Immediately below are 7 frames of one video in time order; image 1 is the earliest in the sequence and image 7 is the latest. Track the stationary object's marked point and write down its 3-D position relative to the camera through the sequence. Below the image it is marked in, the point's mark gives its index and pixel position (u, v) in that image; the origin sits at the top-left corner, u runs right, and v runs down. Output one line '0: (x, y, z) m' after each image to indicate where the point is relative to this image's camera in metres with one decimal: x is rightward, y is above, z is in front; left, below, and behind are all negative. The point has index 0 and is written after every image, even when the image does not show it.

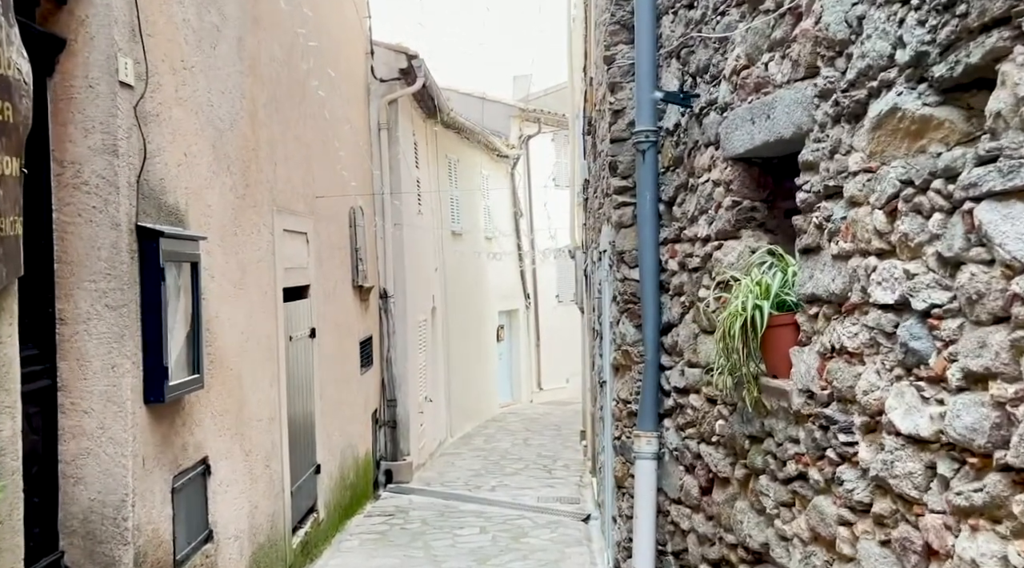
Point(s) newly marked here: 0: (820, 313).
0: (+0.8, -0.1, +2.7) m
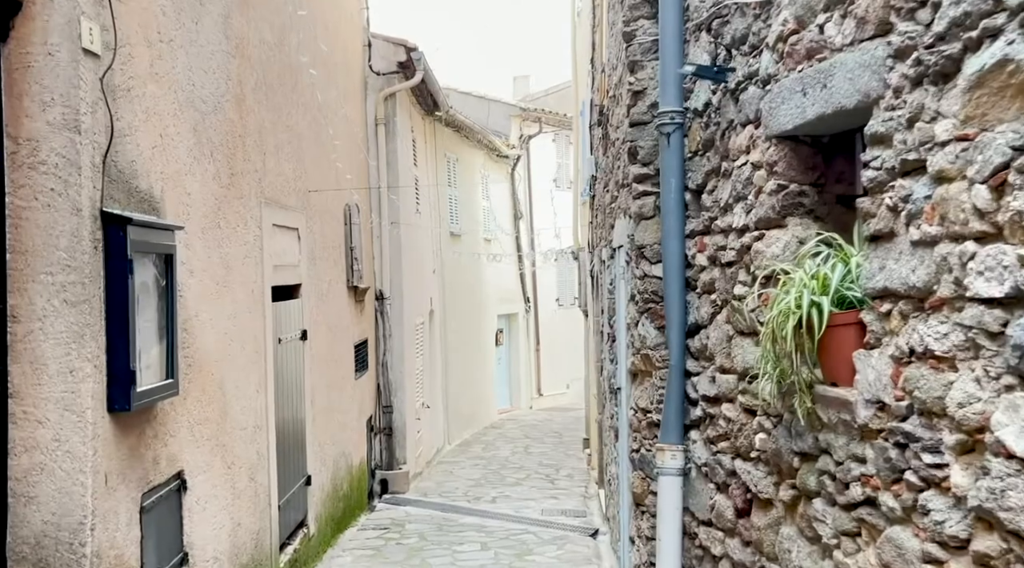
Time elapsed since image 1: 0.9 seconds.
0: (+0.9, -0.1, +2.3) m
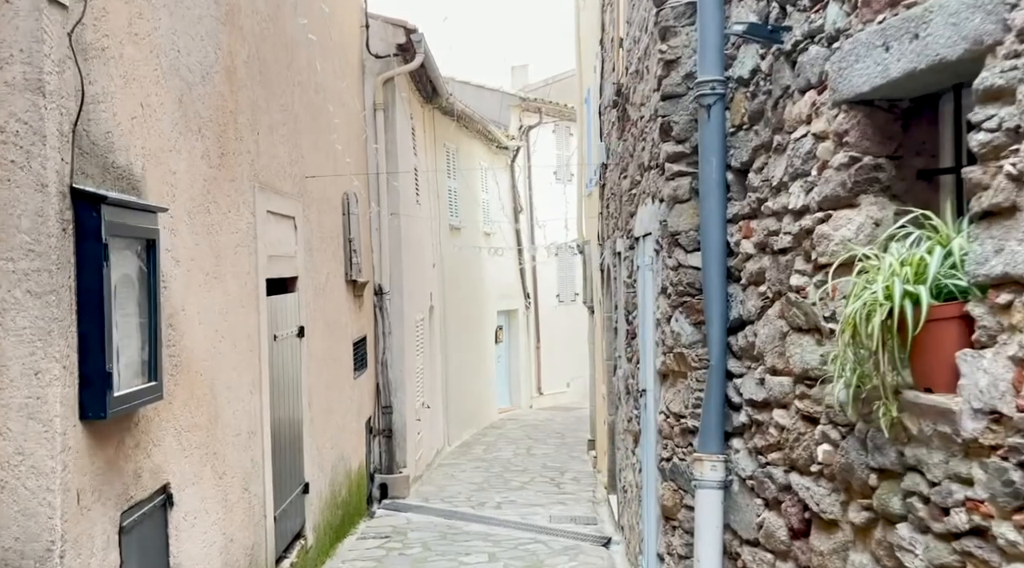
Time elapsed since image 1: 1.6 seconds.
0: (+1.0, 0.0, +1.9) m
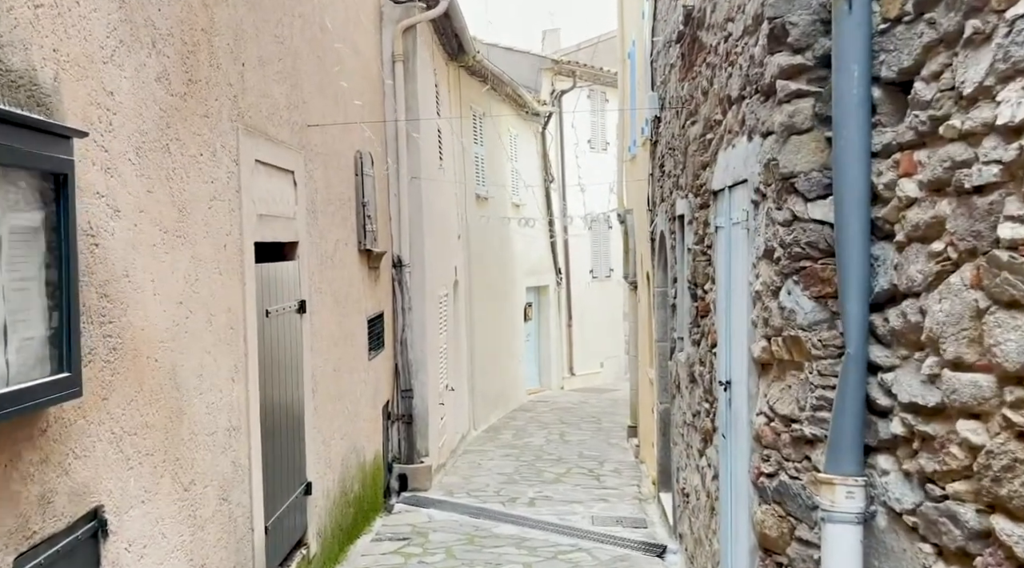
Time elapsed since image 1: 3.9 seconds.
0: (+1.1, 0.0, +0.9) m
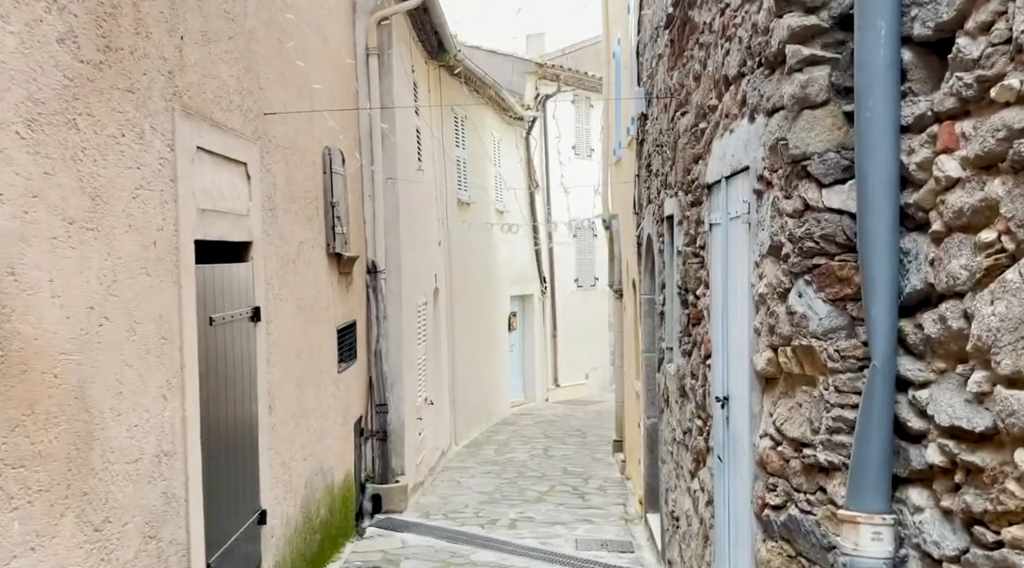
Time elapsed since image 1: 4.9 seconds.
0: (+1.0, +0.1, +0.5) m
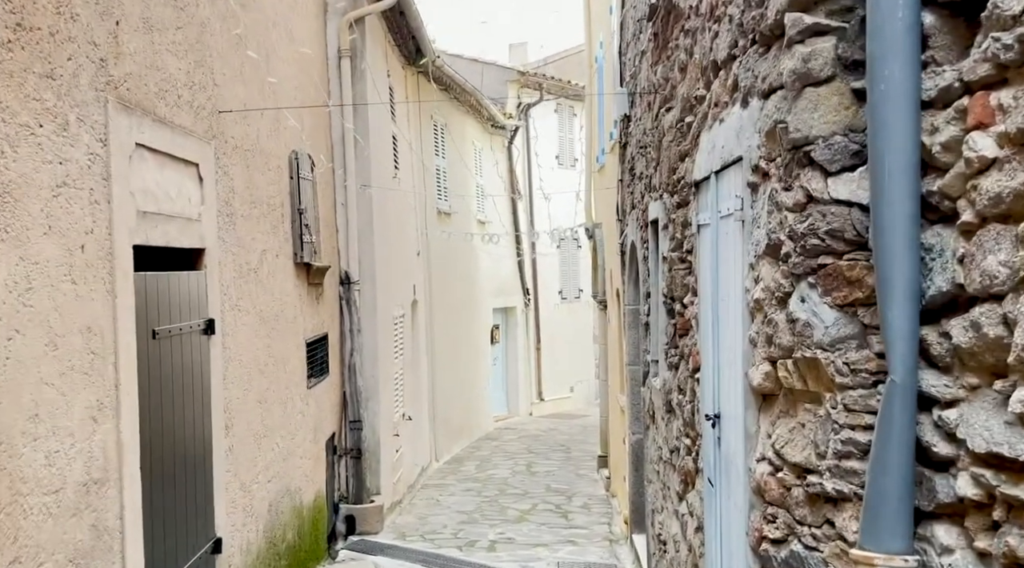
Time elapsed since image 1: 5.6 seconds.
0: (+1.0, +0.1, +0.2) m
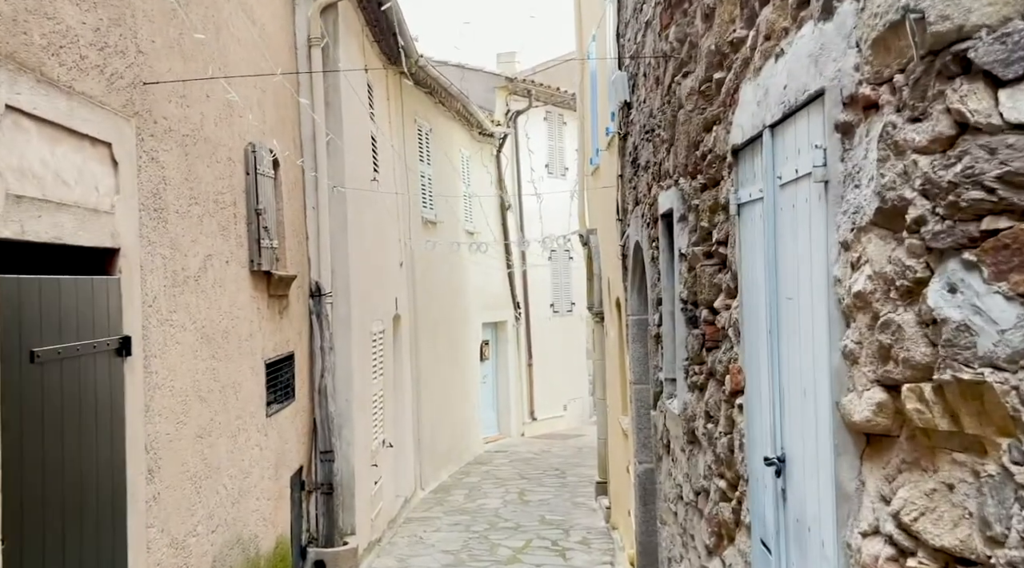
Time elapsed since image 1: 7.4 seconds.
0: (+1.0, +0.1, -0.5) m
